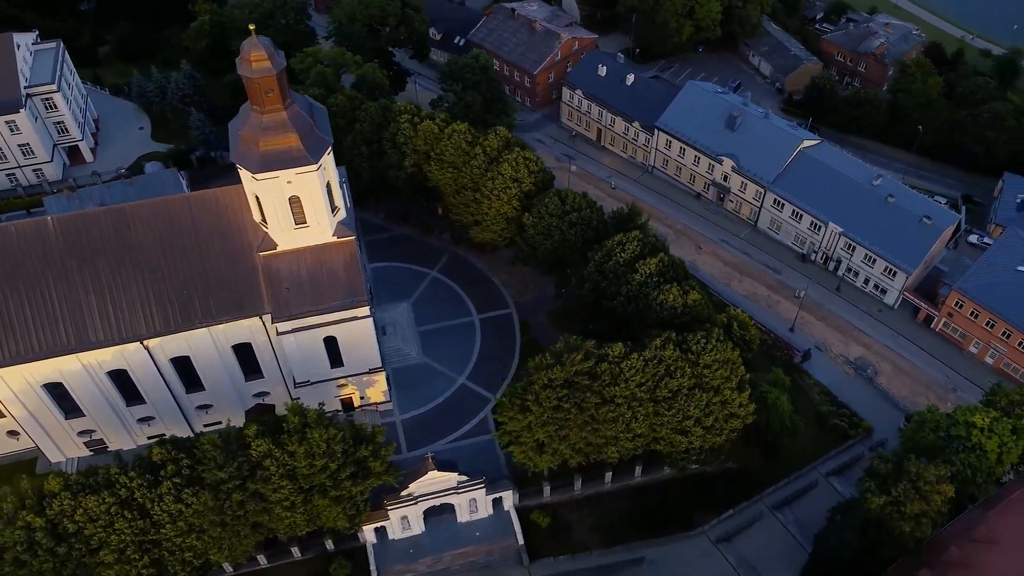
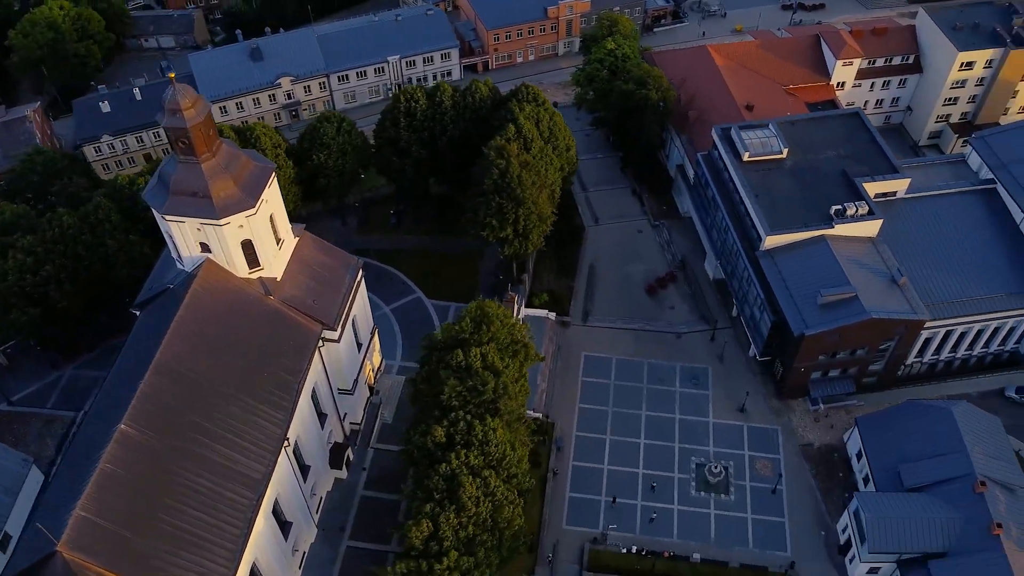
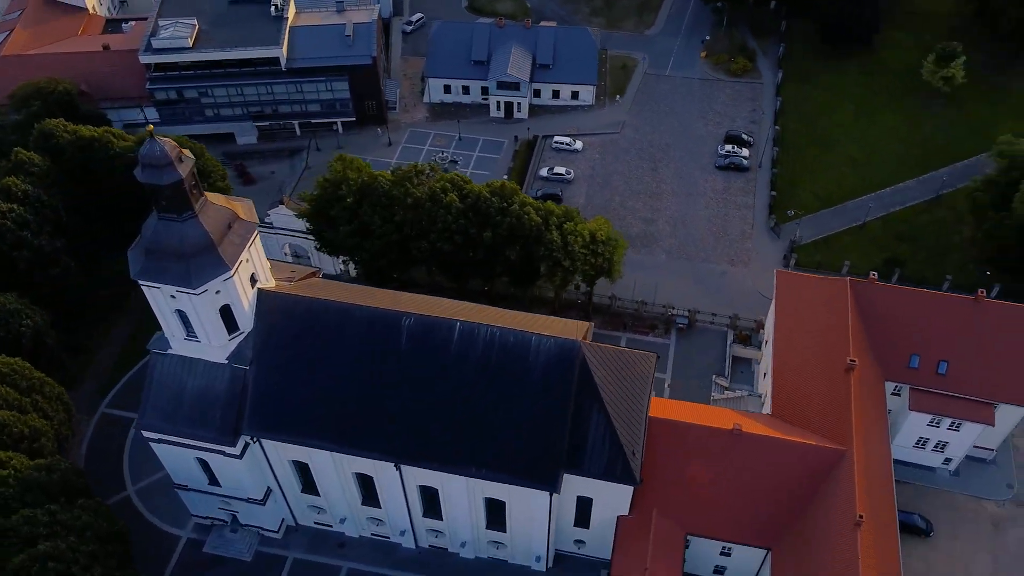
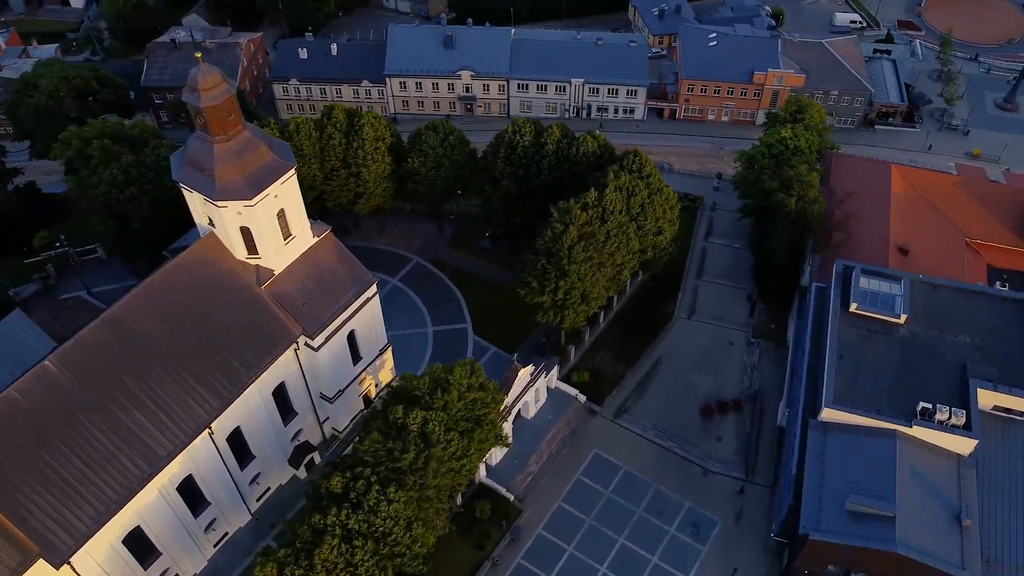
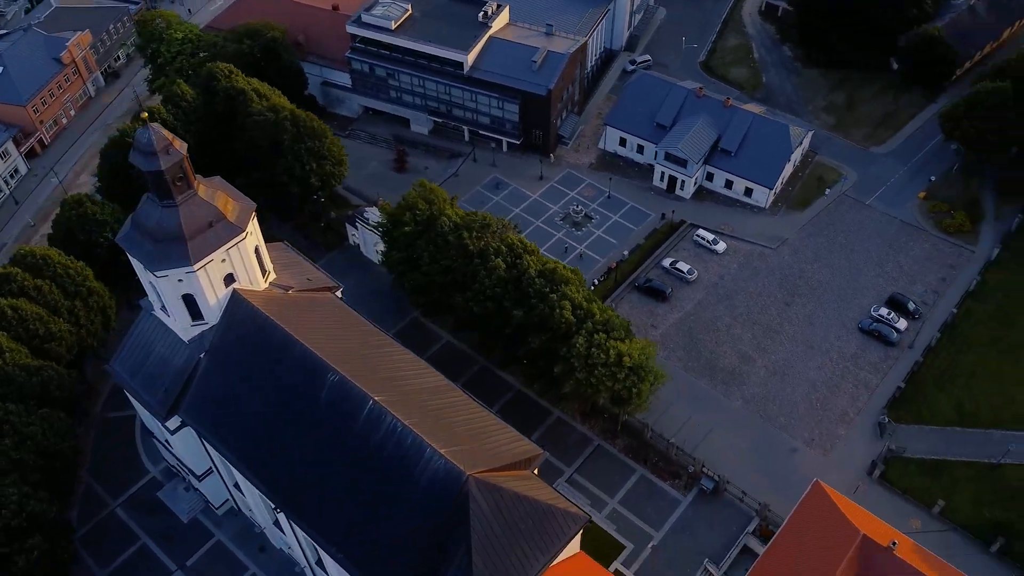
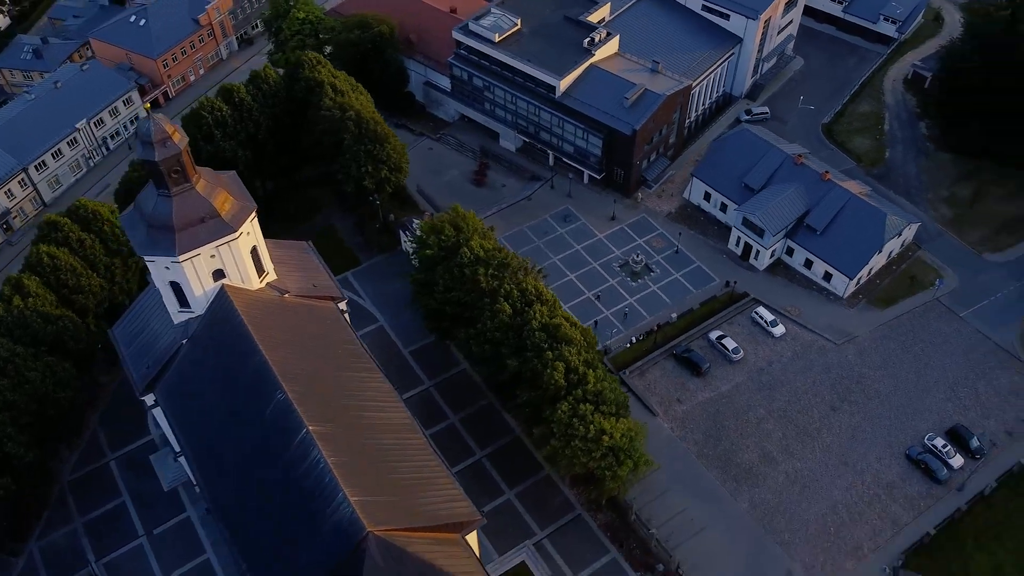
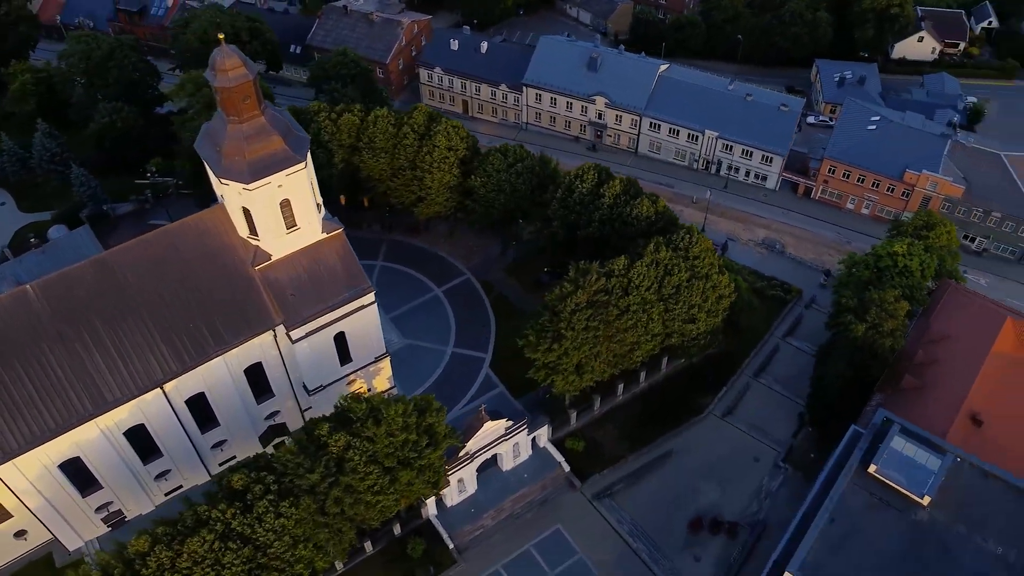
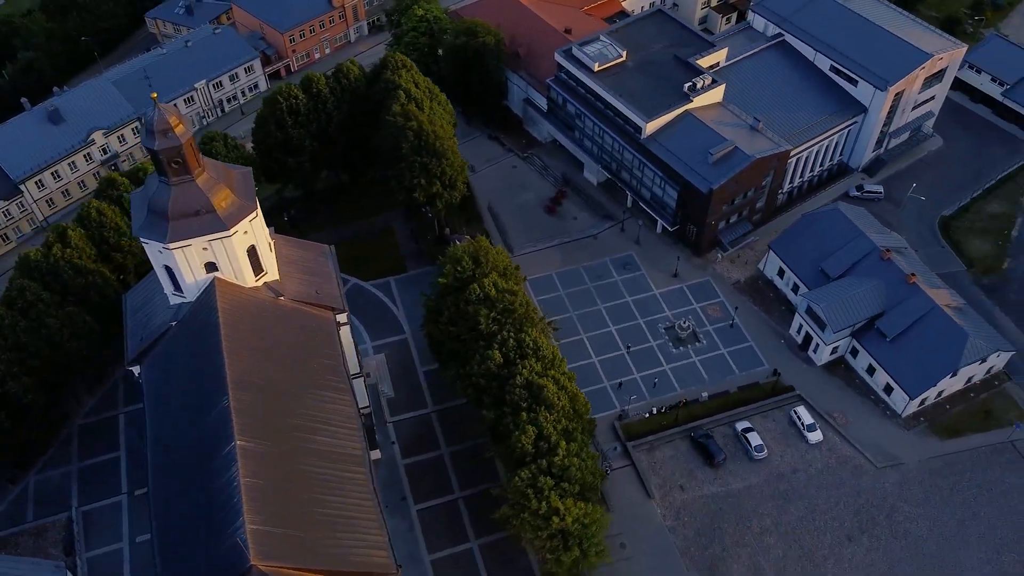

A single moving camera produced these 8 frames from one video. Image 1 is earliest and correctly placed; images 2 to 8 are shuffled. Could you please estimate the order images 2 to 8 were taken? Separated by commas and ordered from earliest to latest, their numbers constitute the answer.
7, 4, 2, 8, 6, 5, 3
